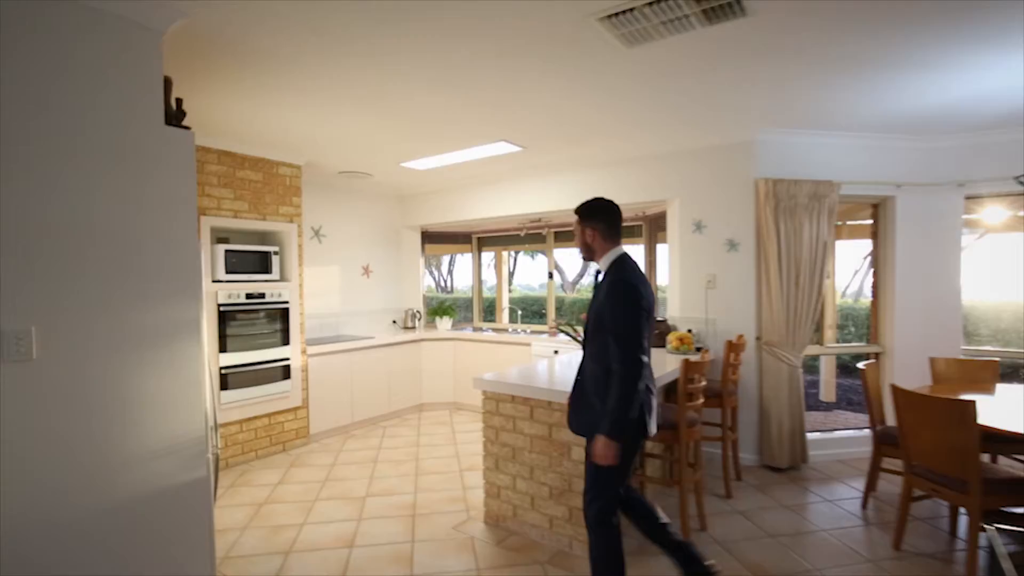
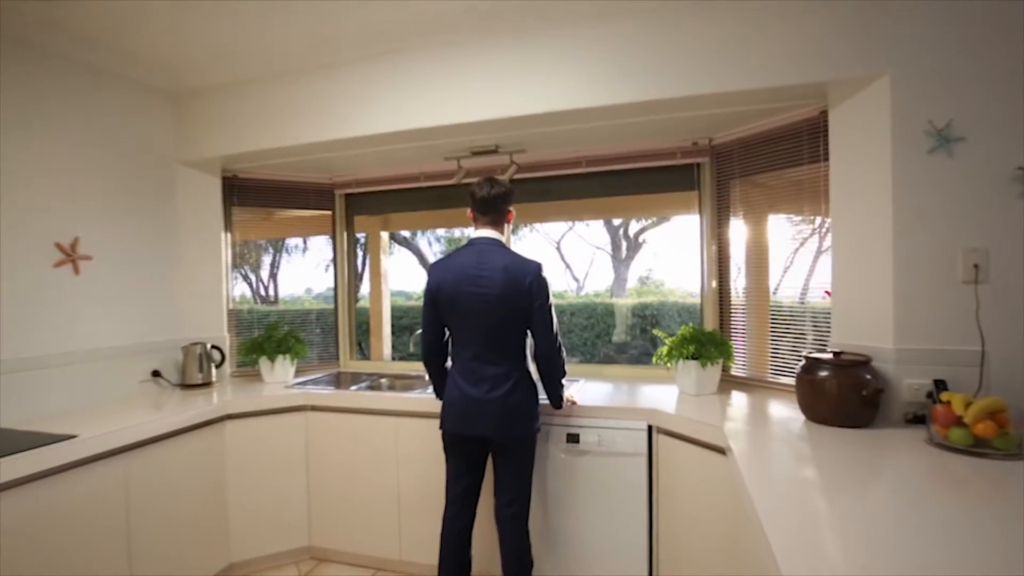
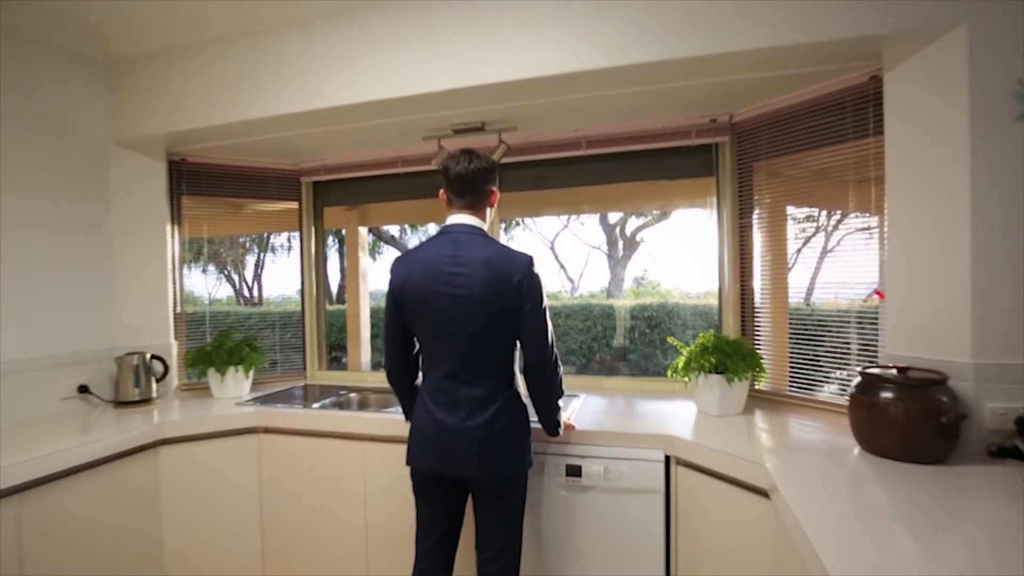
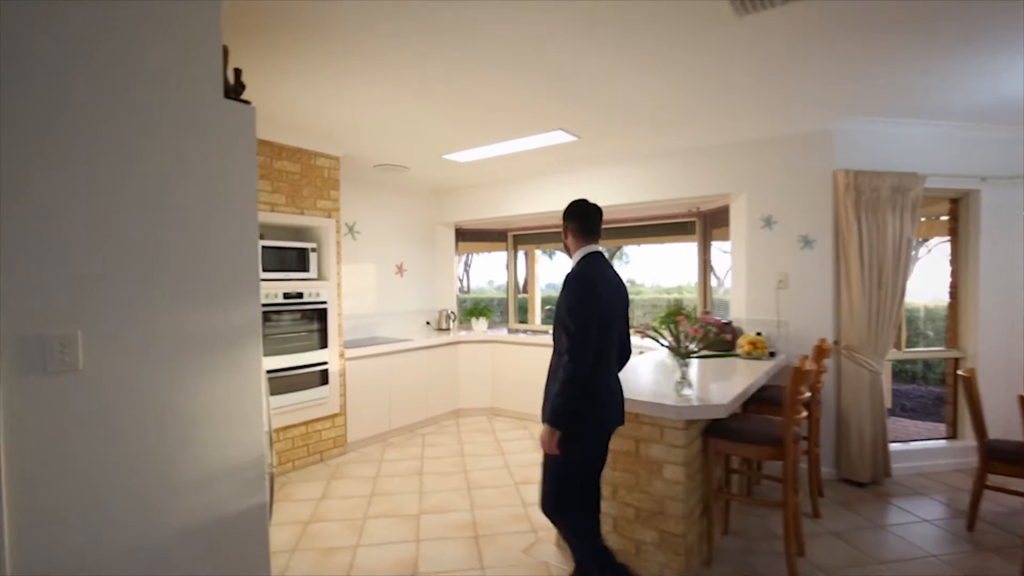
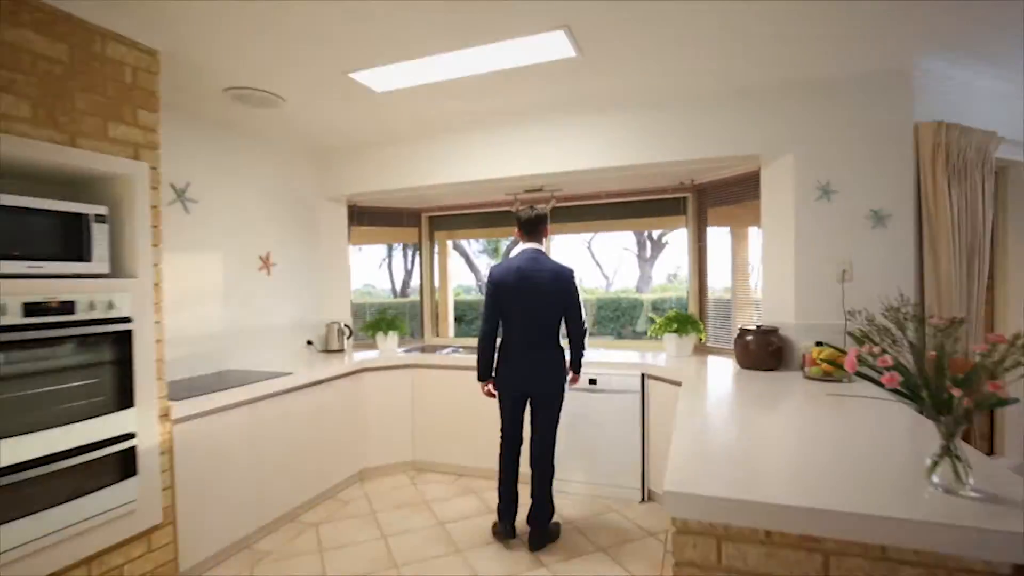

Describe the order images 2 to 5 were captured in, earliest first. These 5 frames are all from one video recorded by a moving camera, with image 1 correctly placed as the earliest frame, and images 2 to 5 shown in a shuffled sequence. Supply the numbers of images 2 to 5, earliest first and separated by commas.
4, 5, 2, 3
